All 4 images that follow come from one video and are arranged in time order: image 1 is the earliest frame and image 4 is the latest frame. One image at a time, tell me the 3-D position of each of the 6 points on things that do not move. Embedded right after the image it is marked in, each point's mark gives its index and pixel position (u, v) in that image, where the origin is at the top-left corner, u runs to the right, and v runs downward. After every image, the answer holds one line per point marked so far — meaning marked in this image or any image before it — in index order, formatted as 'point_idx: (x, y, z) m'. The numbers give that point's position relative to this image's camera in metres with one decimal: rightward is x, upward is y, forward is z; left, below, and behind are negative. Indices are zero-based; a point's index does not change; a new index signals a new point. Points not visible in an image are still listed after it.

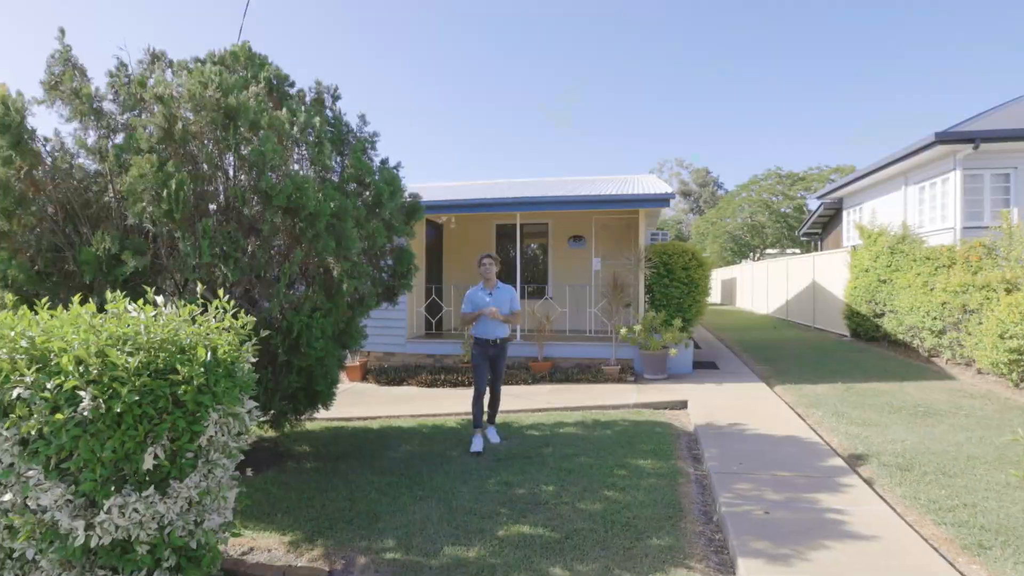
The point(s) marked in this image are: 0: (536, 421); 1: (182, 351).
0: (+0.3, -1.4, +6.3) m
1: (-1.5, -0.3, +2.7) m
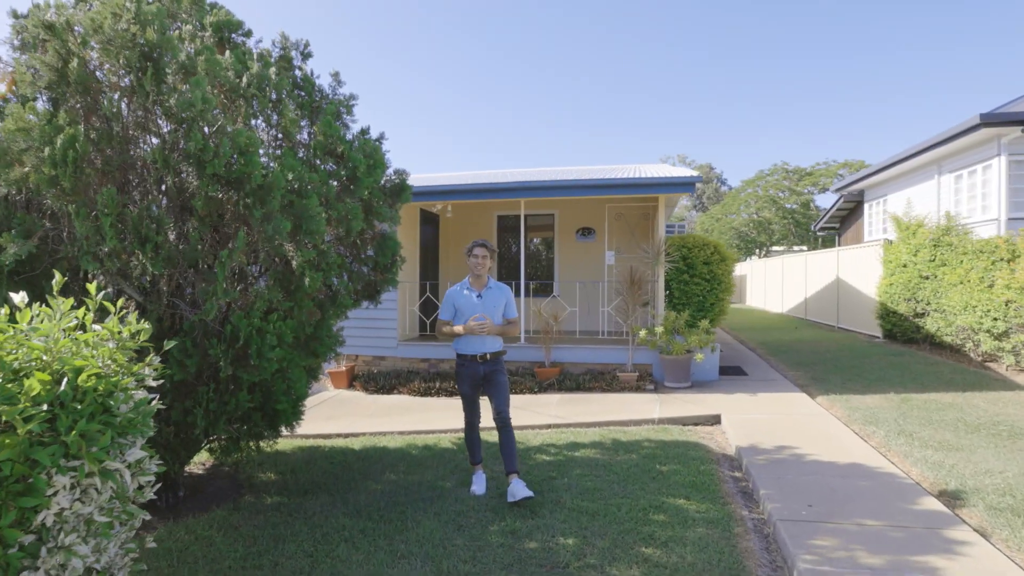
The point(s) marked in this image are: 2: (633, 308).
0: (+0.3, -1.4, +5.3) m
1: (-1.5, -0.3, +1.7) m
2: (+1.6, -0.3, +7.8) m
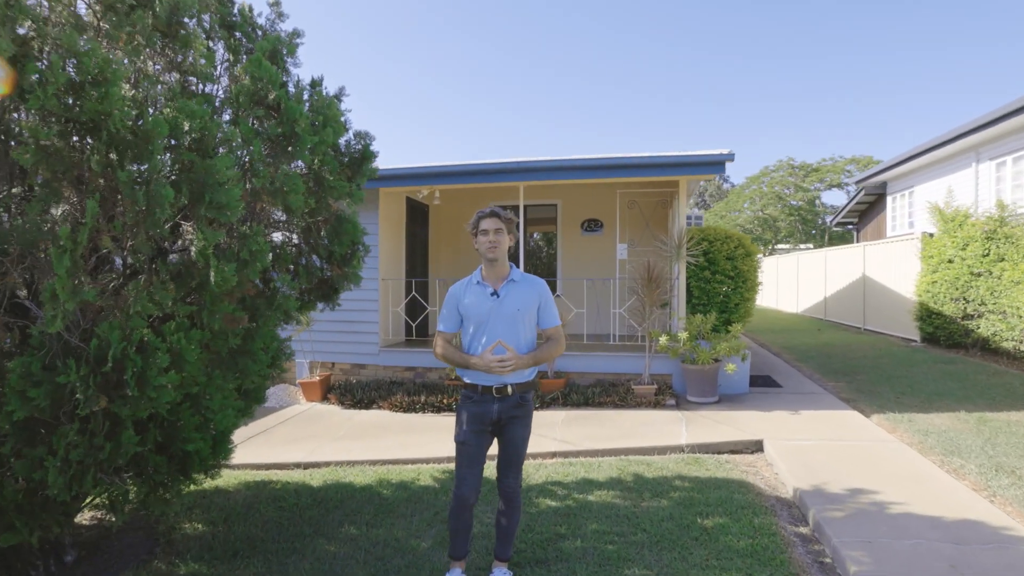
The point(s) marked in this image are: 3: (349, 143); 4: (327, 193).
0: (+0.3, -1.4, +4.3) m
1: (-1.5, -0.3, +0.6) m
2: (+1.6, -0.3, +6.7) m
3: (-1.0, +0.9, +3.6) m
4: (-1.1, +0.6, +3.4) m
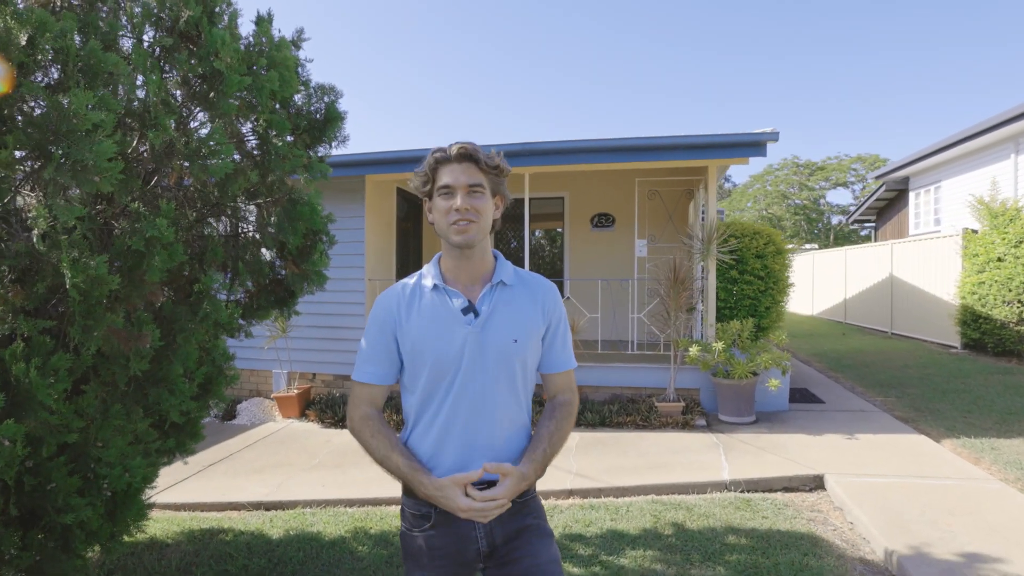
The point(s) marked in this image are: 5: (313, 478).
0: (+0.3, -1.4, +3.4) m
1: (-1.5, -0.3, -0.2) m
2: (+1.6, -0.3, +5.8) m
3: (-1.0, +0.9, +2.8) m
4: (-1.0, +0.5, +2.5) m
5: (-1.5, -1.5, +4.5) m
